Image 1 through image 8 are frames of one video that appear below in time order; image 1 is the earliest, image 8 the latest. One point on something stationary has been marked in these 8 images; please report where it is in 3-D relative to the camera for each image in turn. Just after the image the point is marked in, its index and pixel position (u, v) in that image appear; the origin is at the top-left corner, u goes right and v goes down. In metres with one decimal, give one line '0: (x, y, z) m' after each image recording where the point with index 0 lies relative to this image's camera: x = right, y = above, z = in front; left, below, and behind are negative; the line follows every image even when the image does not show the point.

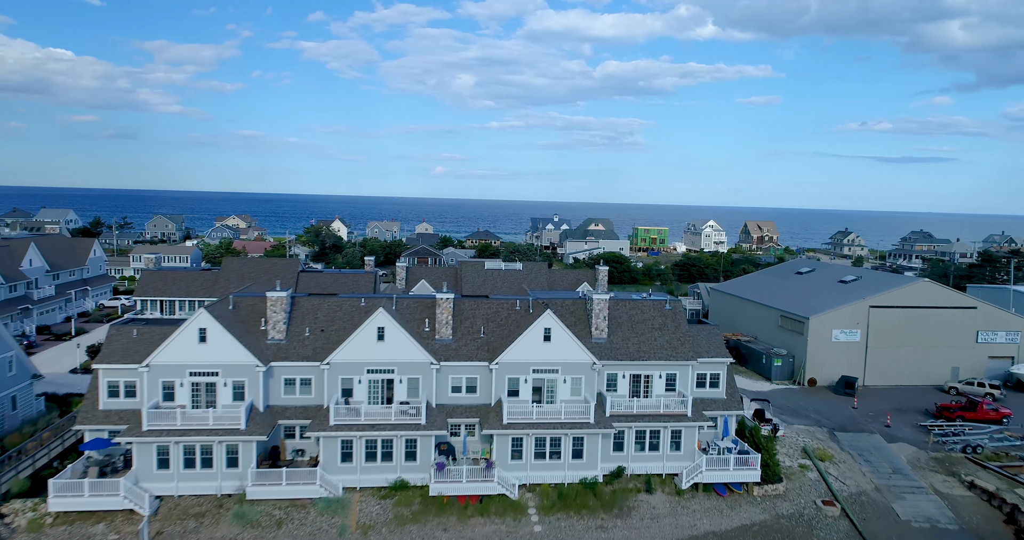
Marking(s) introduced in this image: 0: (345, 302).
0: (-4.2, -0.8, +18.1) m
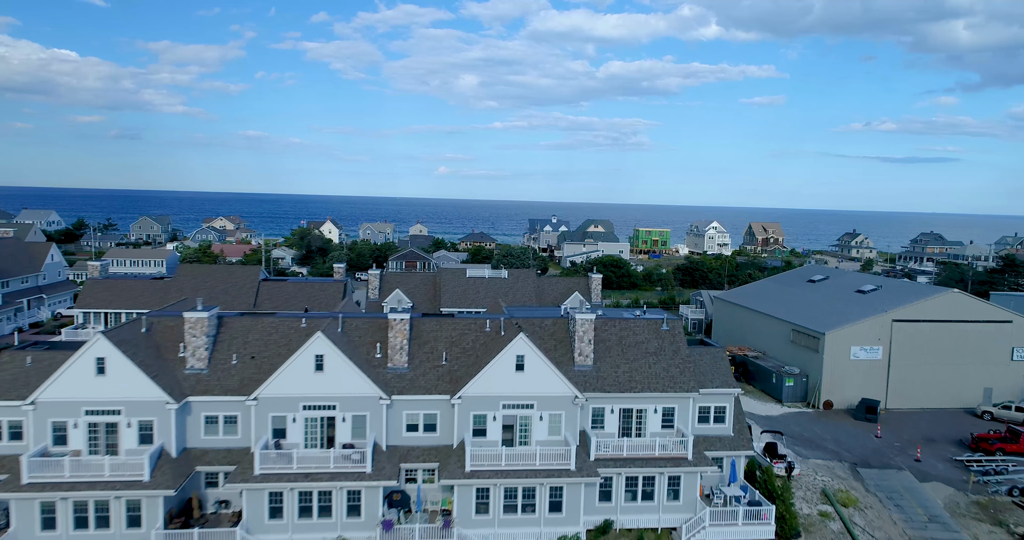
0: (-4.9, -1.1, +15.3) m
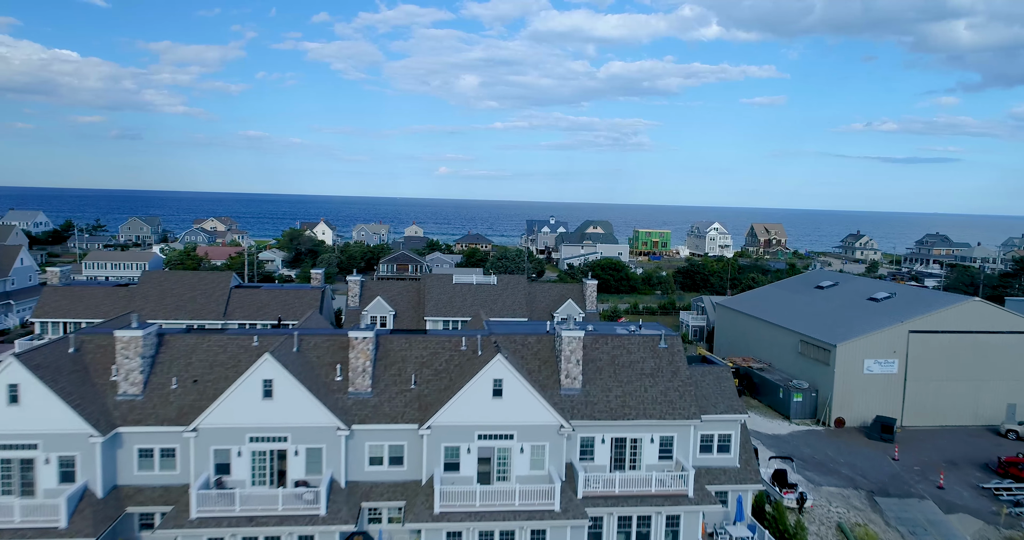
0: (-5.3, -1.3, +13.6) m
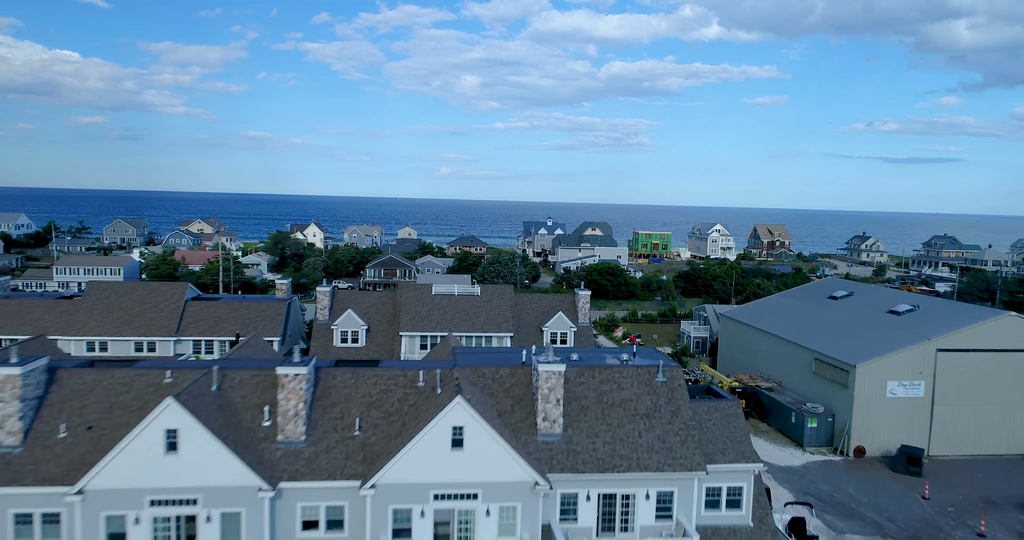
0: (-5.9, -1.7, +11.2) m
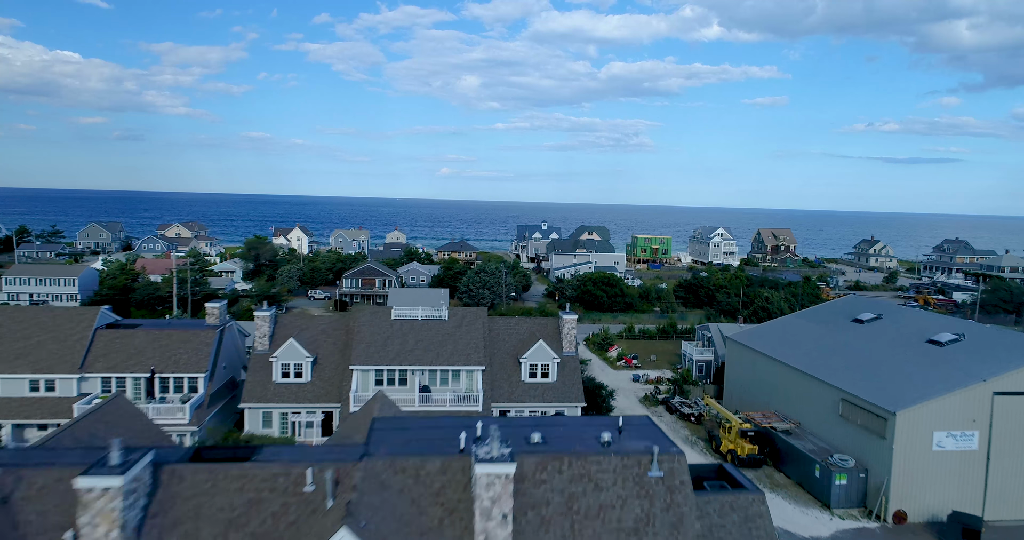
0: (-6.7, -2.3, +7.7) m
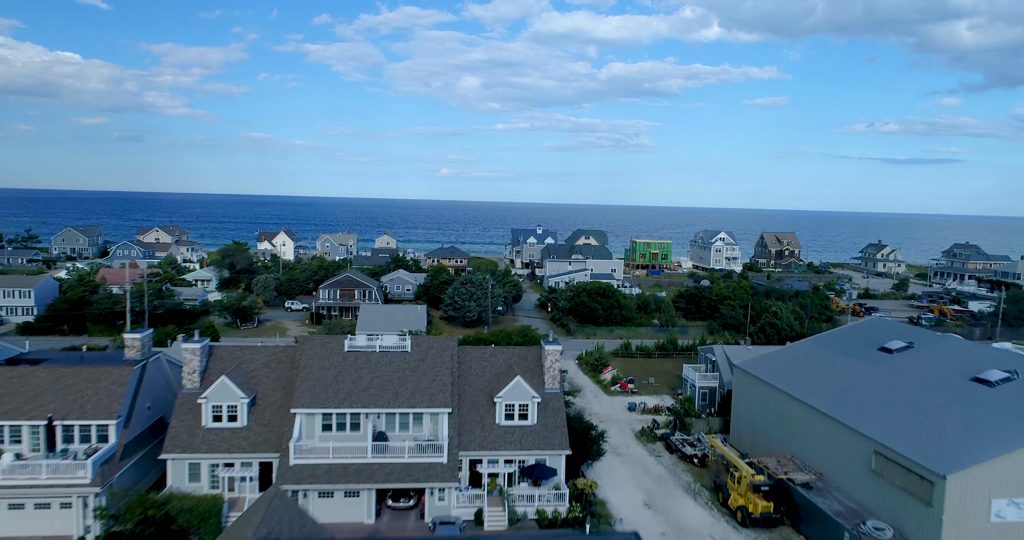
0: (-7.3, -2.9, +4.7) m
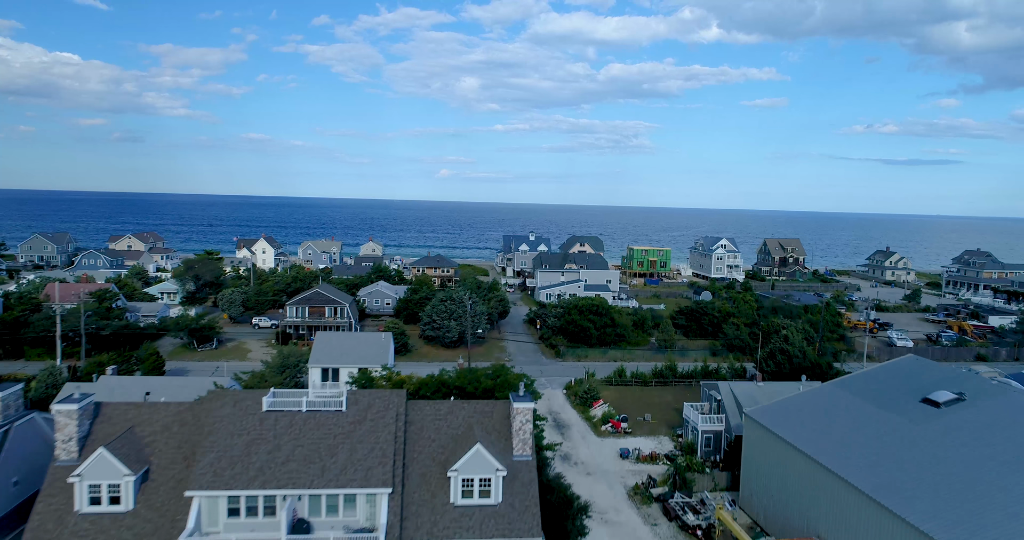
0: (-8.1, -3.7, +1.1) m
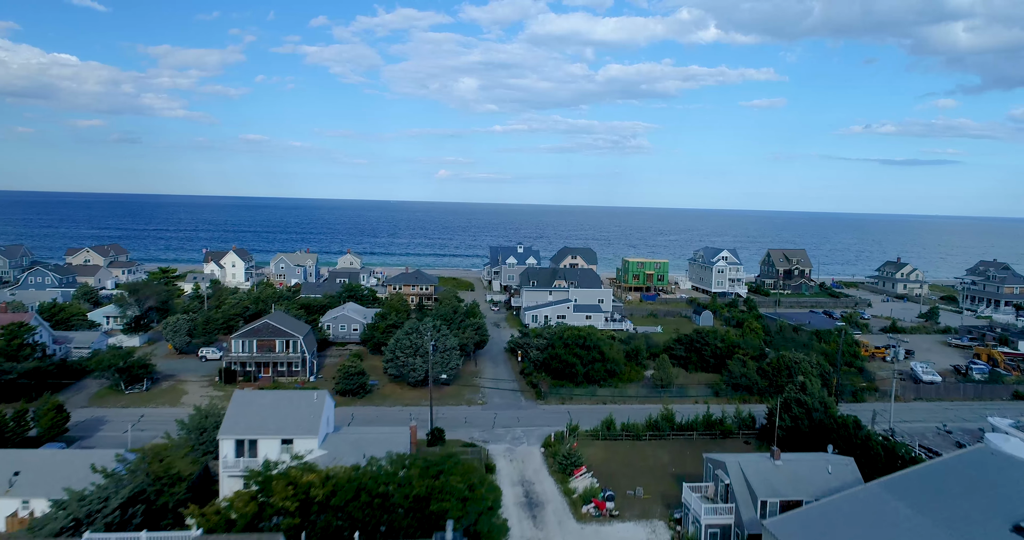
0: (-9.2, -5.0, -3.6) m
